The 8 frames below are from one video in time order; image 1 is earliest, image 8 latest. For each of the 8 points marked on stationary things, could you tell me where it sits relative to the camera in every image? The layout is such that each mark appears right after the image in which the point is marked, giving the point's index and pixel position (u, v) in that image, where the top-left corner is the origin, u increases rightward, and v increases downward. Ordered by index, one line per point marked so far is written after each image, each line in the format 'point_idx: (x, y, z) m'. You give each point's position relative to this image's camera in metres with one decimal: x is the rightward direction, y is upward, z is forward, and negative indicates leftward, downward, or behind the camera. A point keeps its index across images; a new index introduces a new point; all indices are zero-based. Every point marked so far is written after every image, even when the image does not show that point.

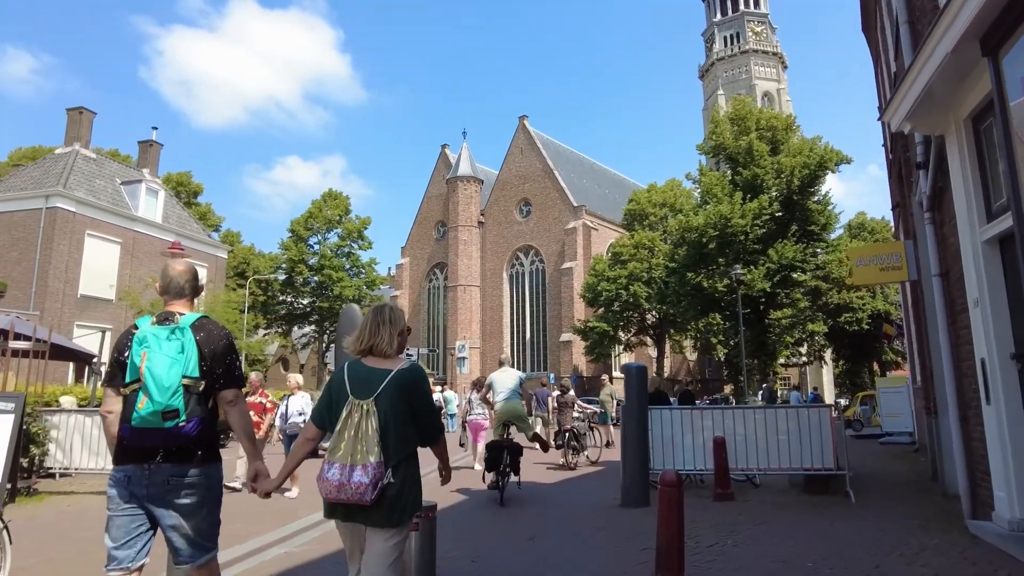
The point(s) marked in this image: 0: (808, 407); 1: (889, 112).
0: (+3.1, -1.3, +7.0) m
1: (+2.9, +1.4, +5.1) m
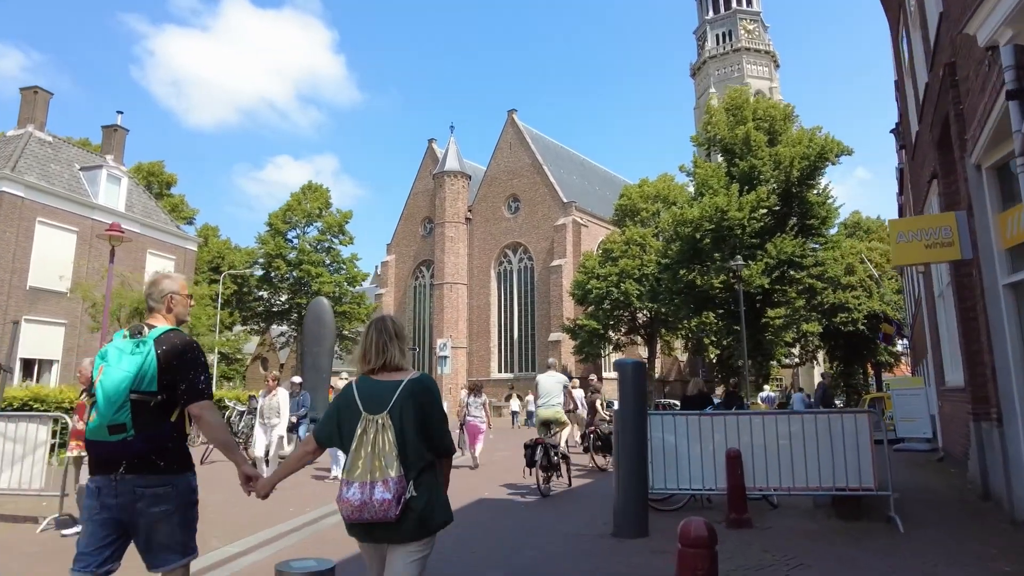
0: (+2.9, -1.1, +5.7) m
1: (+2.7, +1.6, +3.8) m
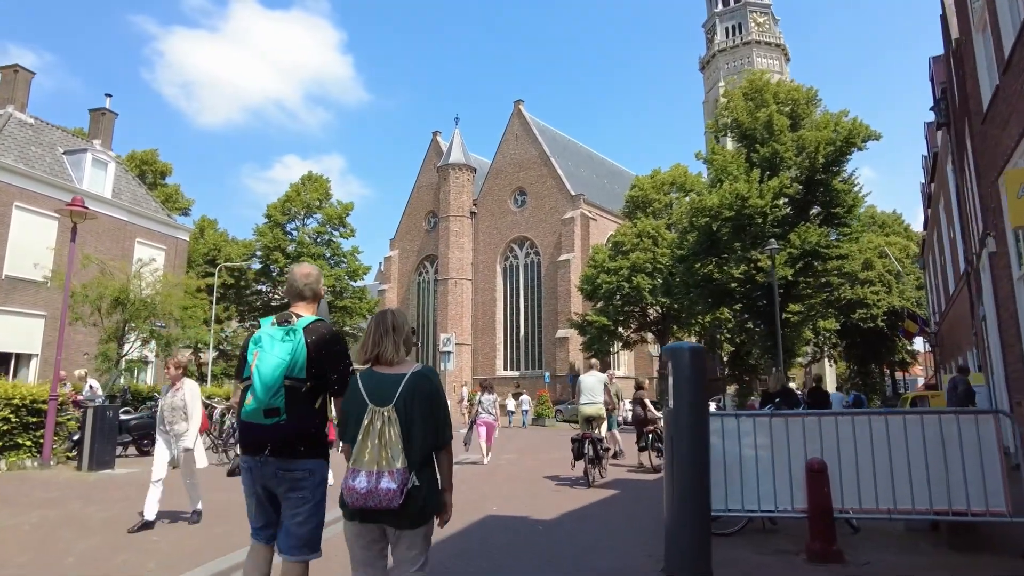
0: (+3.0, -0.8, +4.4) m
1: (+2.8, +1.8, +2.6) m
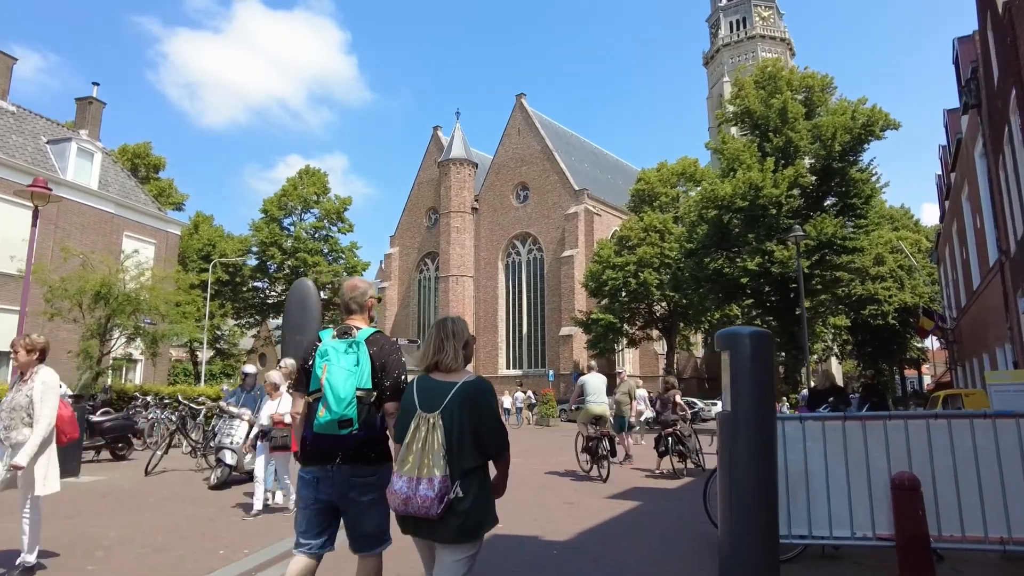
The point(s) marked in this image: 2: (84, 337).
0: (+3.1, -0.7, +3.5) m
1: (+2.9, +2.0, +1.6) m
2: (-10.7, -1.2, +16.4) m
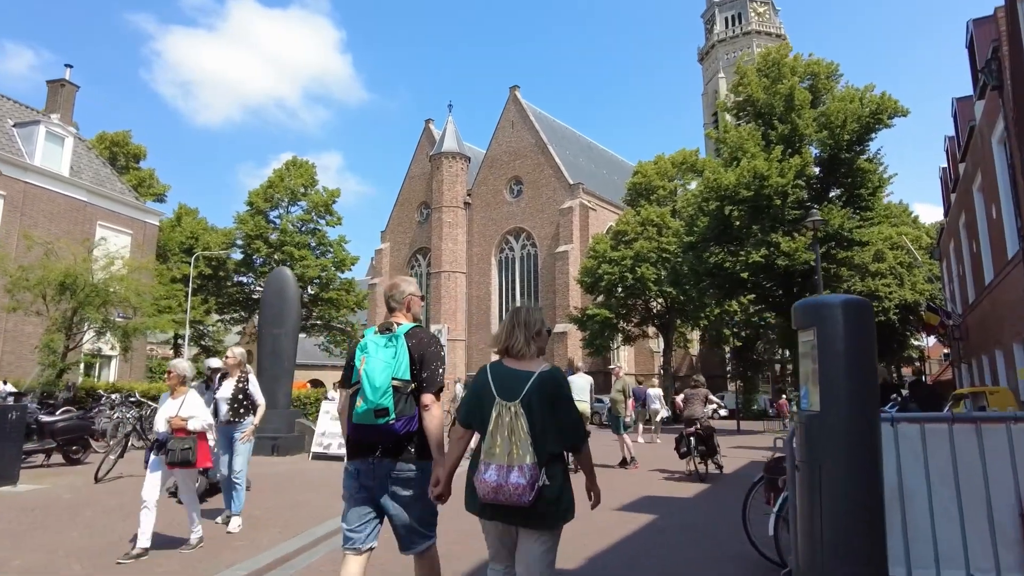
0: (+3.1, -0.5, +2.6) m
1: (+2.9, +2.1, +0.7) m
2: (-10.9, -1.0, +15.3) m
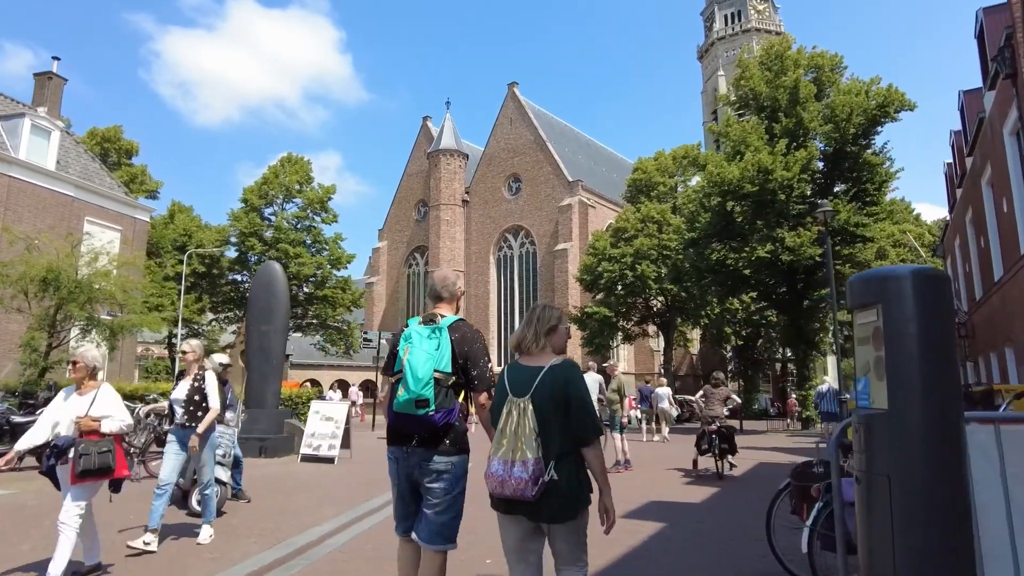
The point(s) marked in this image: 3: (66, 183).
0: (+3.0, -0.4, +2.2) m
1: (+2.9, +2.2, +0.3) m
2: (-10.9, -0.9, +14.9) m
3: (-12.8, +3.0, +18.8) m
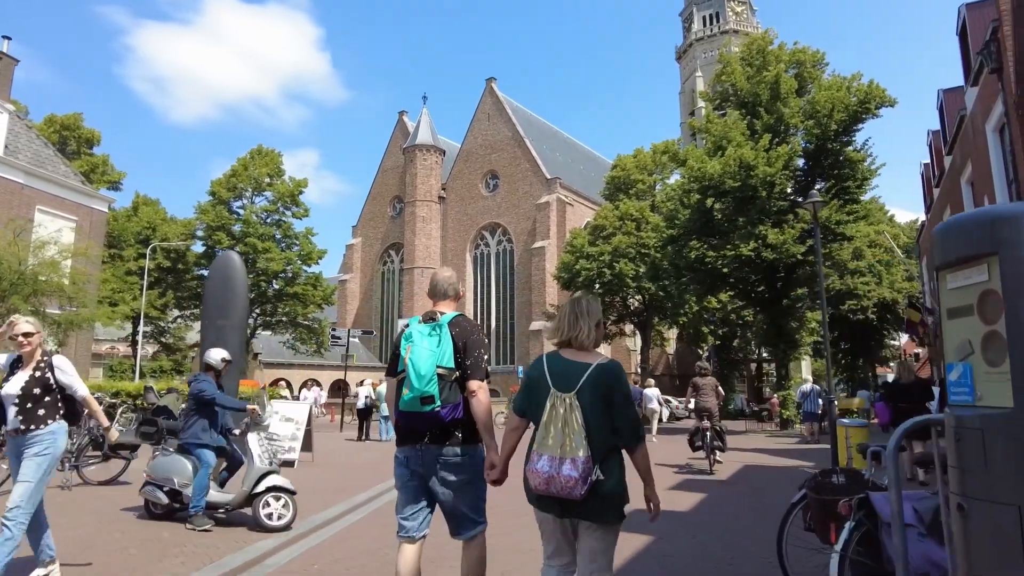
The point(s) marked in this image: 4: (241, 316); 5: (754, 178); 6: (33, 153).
0: (+2.9, -0.3, +1.7) m
1: (+2.9, +2.3, -0.2) m
2: (-11.4, -0.7, +13.9) m
3: (-13.5, +3.2, +17.7) m
4: (-4.7, -0.5, +11.5) m
5: (+7.3, +3.3, +20.0) m
6: (-14.0, +3.9, +19.1) m
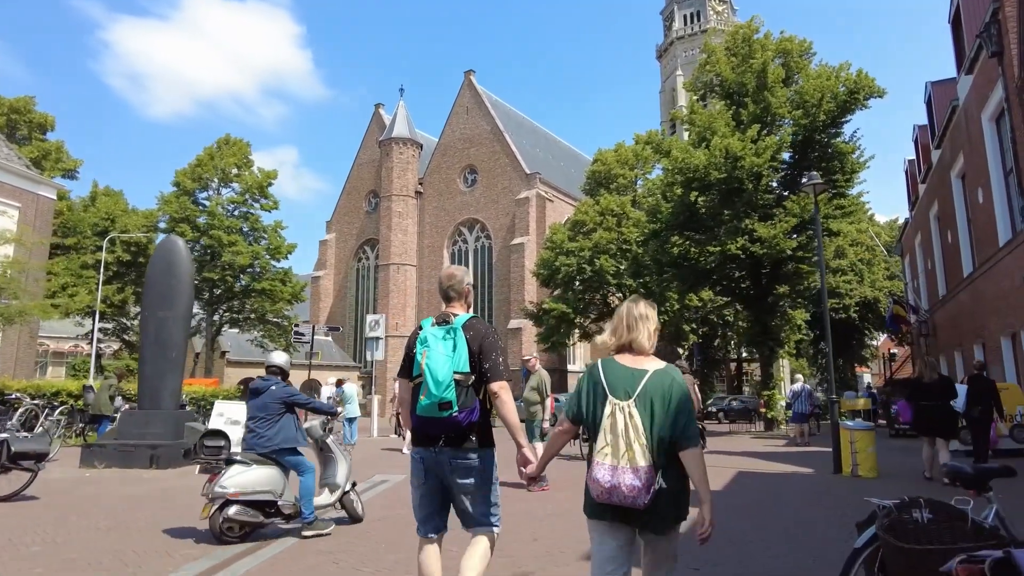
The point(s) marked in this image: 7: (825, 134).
0: (+2.8, -0.2, +0.8) m
1: (+2.8, +2.5, -1.1) m
2: (-11.9, -0.5, +12.5) m
3: (-14.0, +3.4, +16.3) m
4: (-5.2, -0.3, +10.4) m
5: (+6.6, +3.5, +19.2) m
6: (-14.6, +4.2, +17.7) m
7: (+9.4, +4.6, +19.7) m
